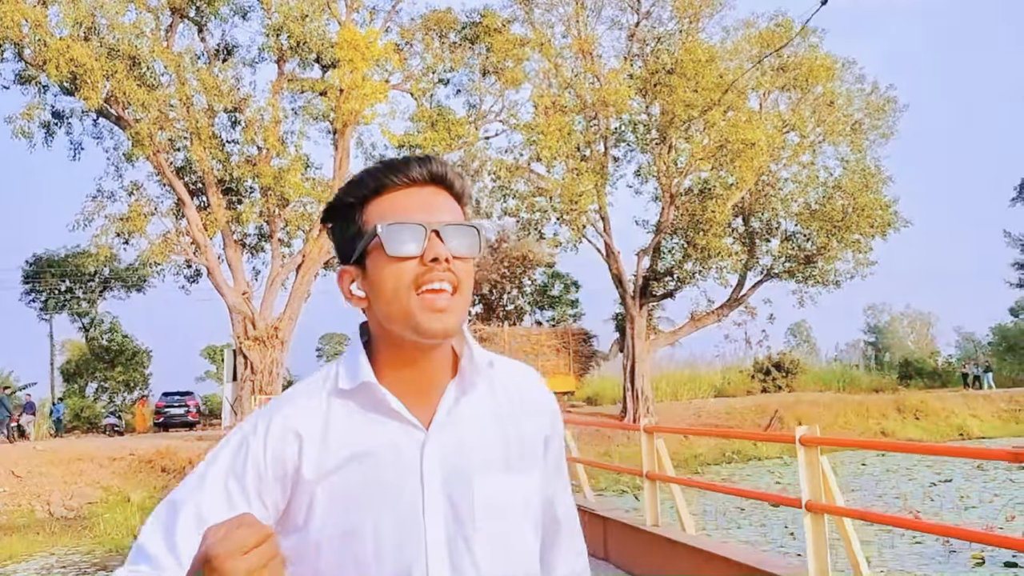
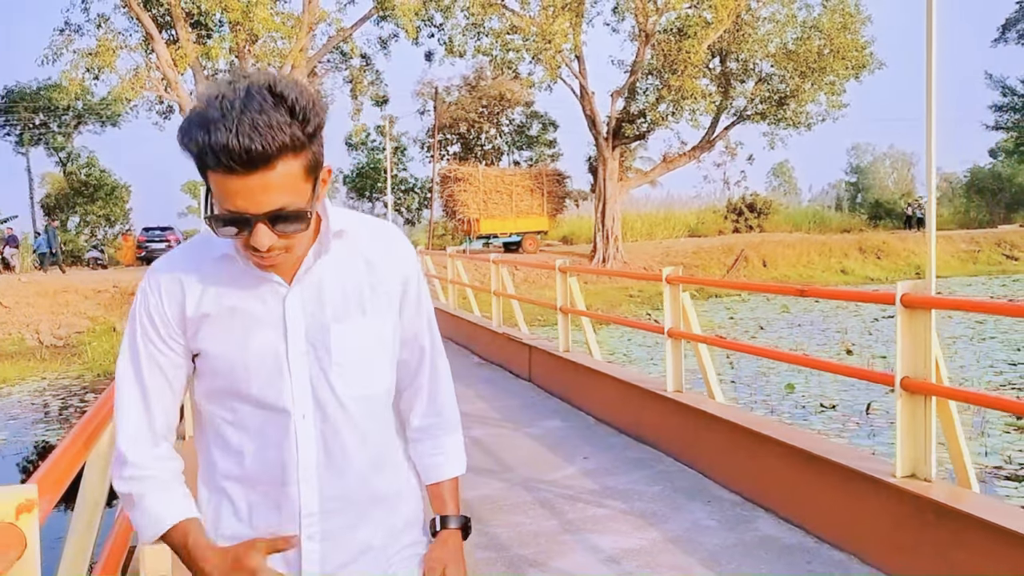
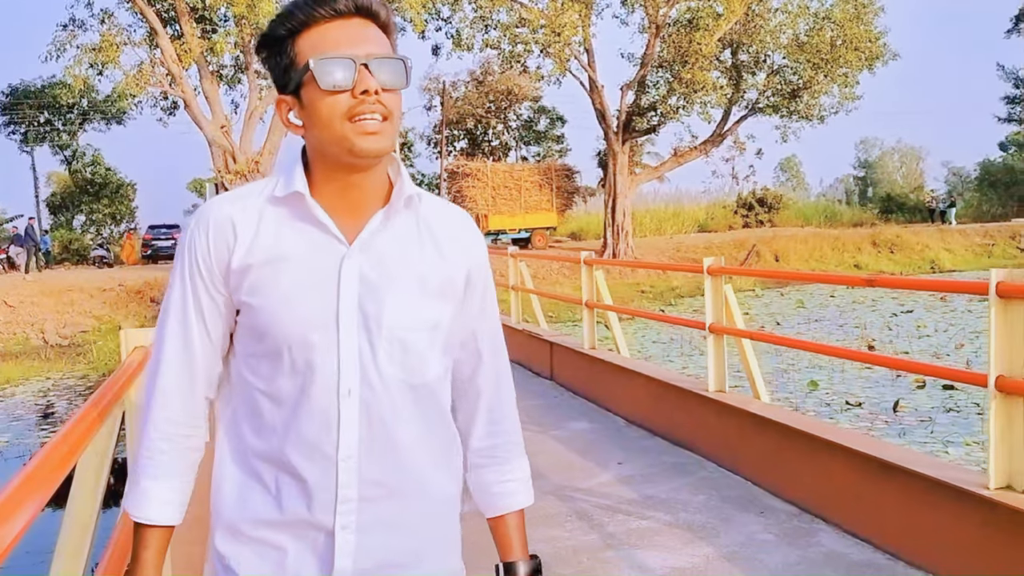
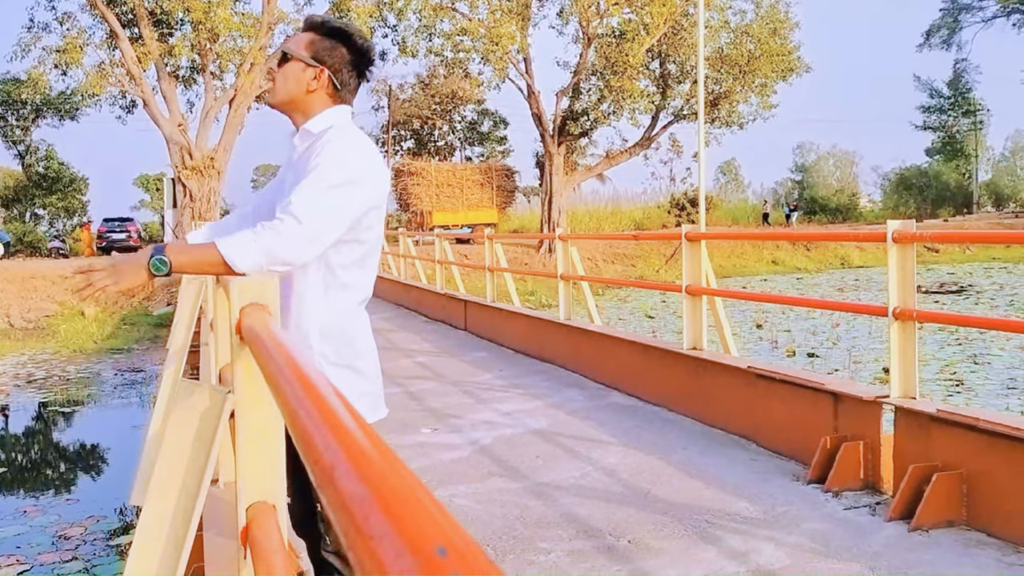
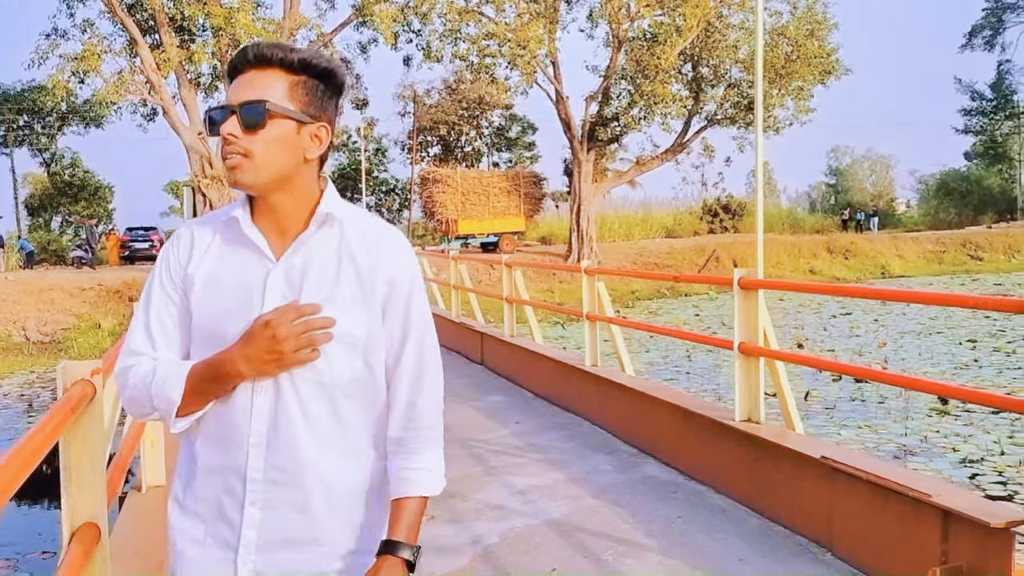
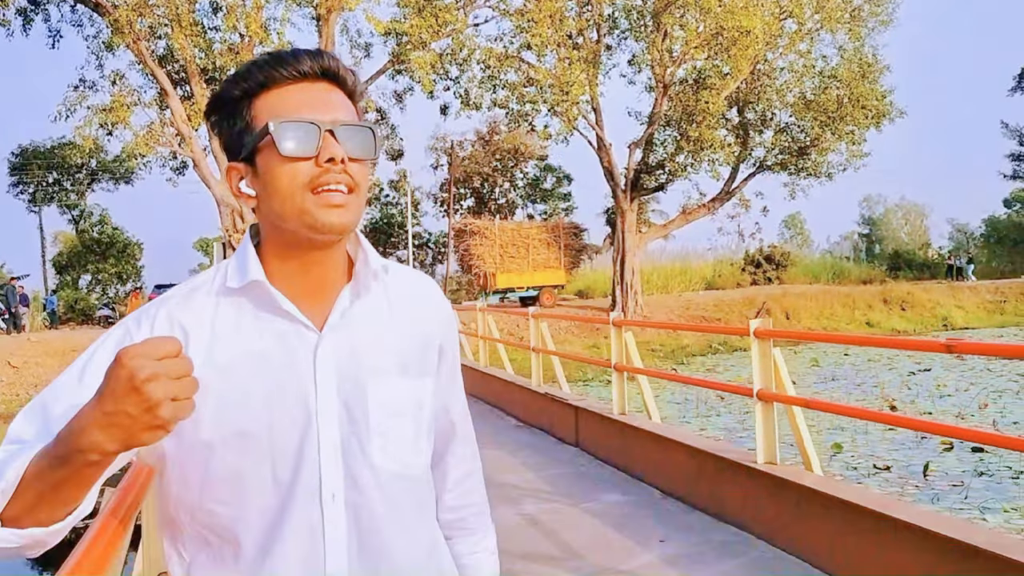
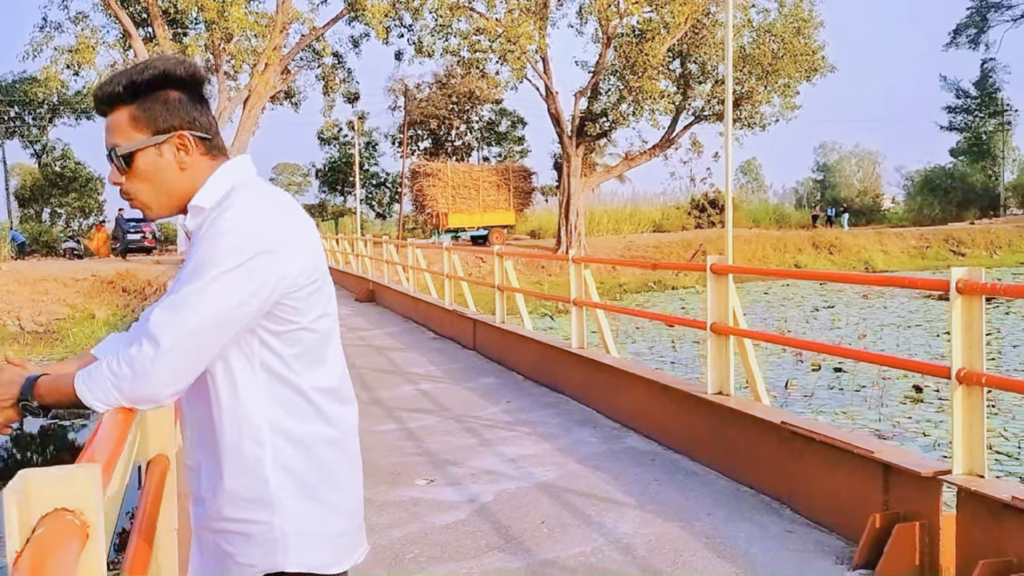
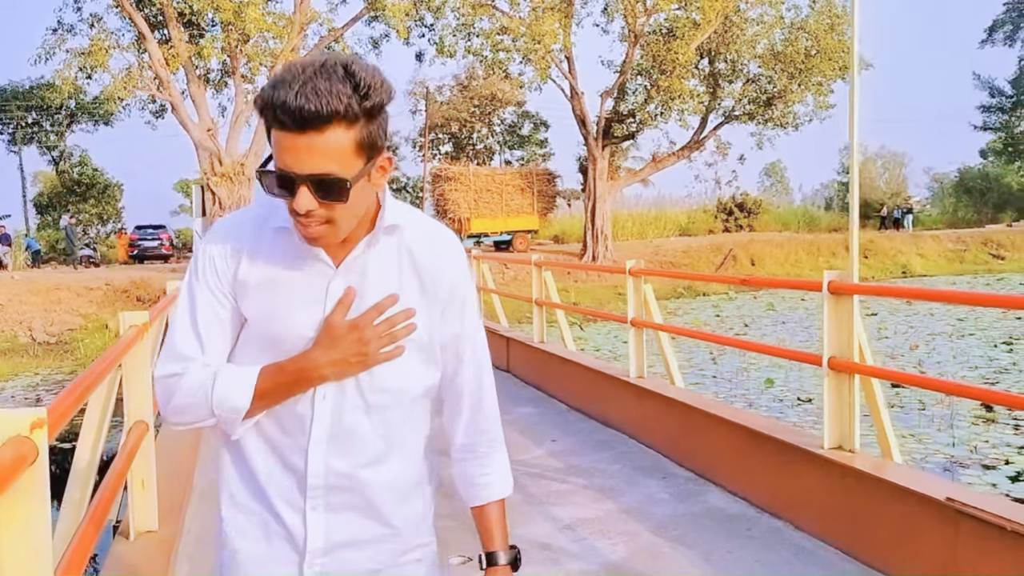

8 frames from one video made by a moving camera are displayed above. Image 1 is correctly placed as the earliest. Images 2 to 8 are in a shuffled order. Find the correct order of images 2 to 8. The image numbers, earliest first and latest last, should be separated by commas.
6, 3, 2, 8, 5, 7, 4
